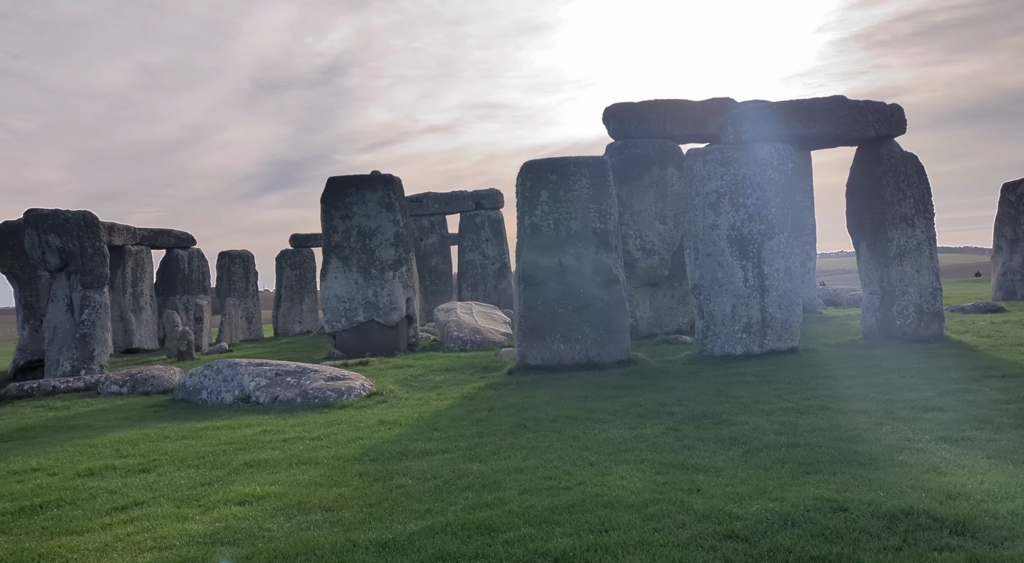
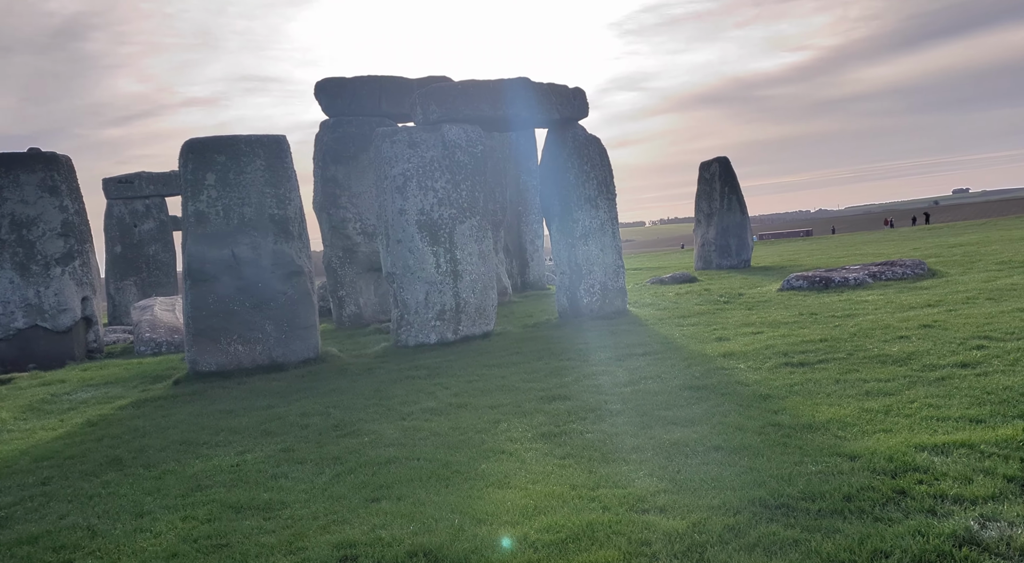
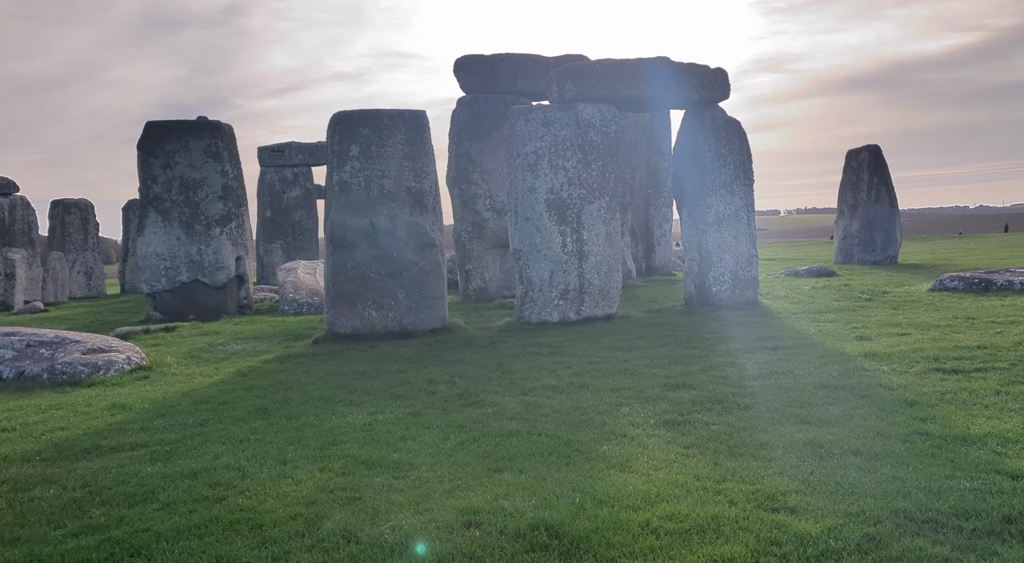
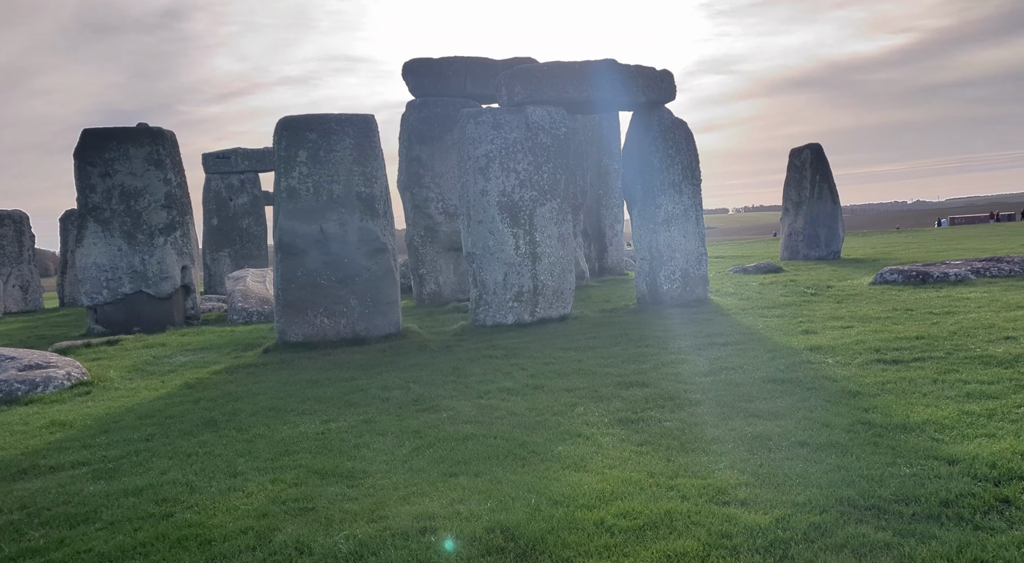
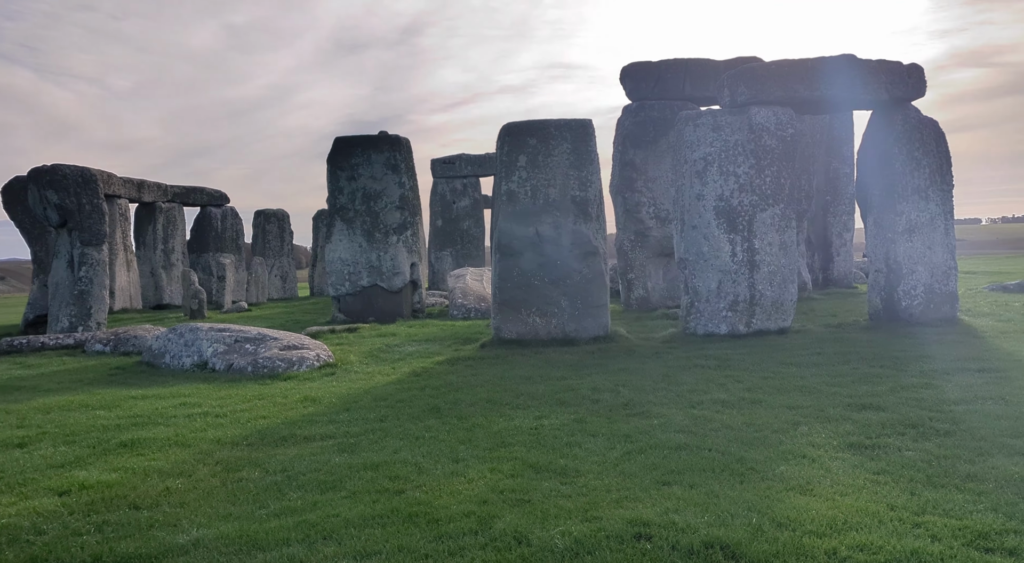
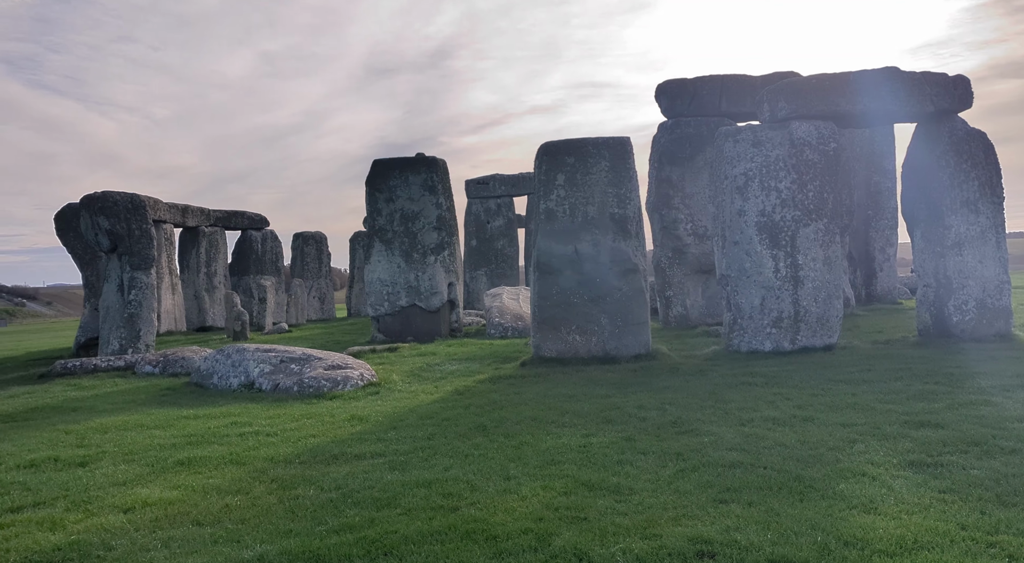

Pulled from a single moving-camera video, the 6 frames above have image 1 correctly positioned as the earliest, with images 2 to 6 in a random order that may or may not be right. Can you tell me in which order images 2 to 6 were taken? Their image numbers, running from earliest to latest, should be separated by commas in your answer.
6, 5, 3, 4, 2
